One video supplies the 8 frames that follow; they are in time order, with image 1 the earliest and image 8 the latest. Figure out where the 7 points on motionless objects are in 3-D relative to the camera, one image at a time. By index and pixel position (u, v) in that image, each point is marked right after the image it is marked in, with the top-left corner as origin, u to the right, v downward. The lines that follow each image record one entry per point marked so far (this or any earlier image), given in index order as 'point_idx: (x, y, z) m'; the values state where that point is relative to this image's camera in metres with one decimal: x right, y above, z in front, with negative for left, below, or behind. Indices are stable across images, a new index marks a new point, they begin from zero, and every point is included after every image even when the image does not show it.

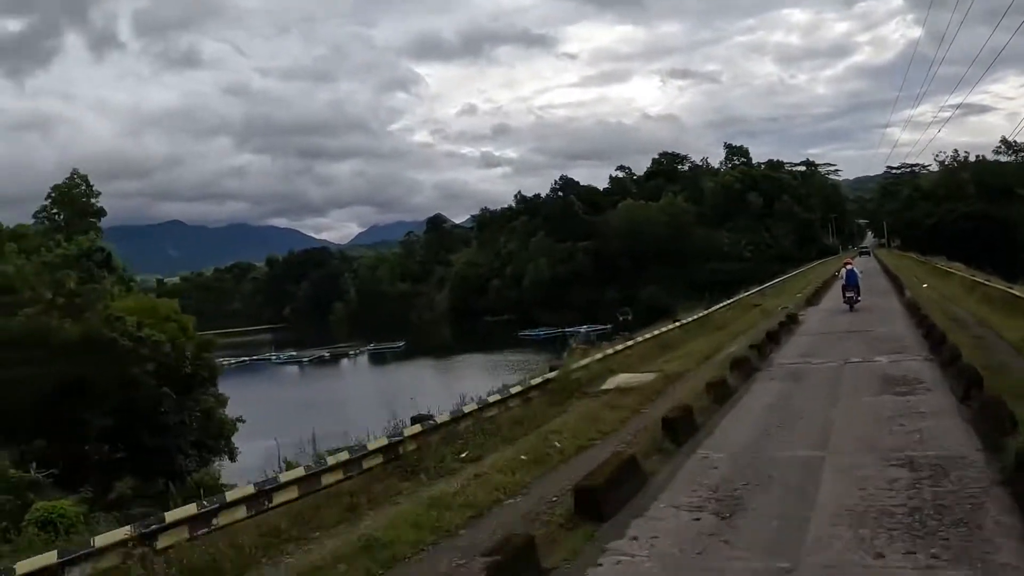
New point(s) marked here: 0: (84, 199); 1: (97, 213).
0: (-10.7, +2.2, +18.5) m
1: (-10.6, +1.9, +18.9) m
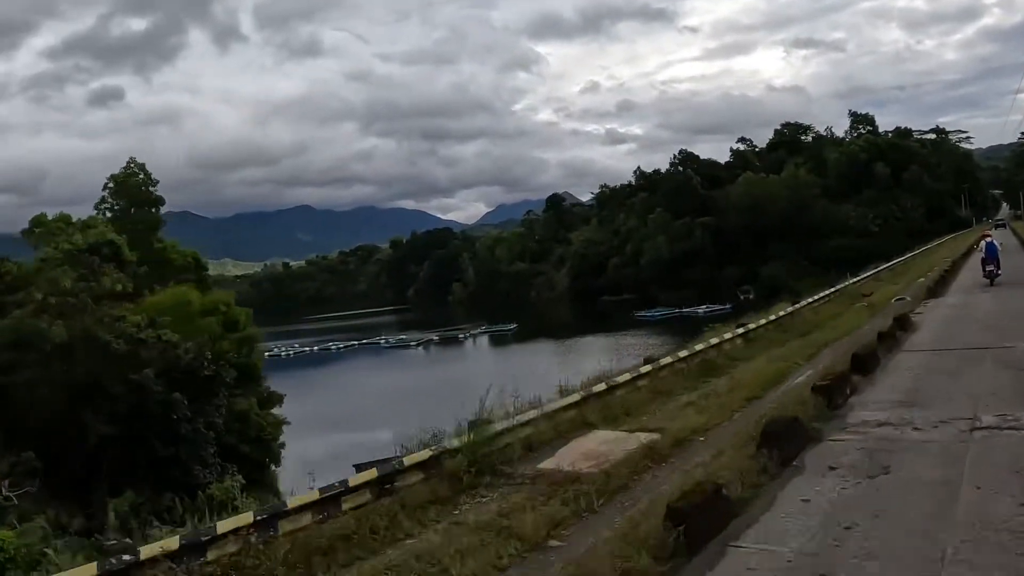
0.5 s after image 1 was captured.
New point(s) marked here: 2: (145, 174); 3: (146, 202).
0: (-9.0, +2.4, +18.2) m
1: (-8.9, +2.1, +18.6) m
2: (-8.8, +2.7, +18.1) m
3: (-9.0, +2.1, +18.3) m
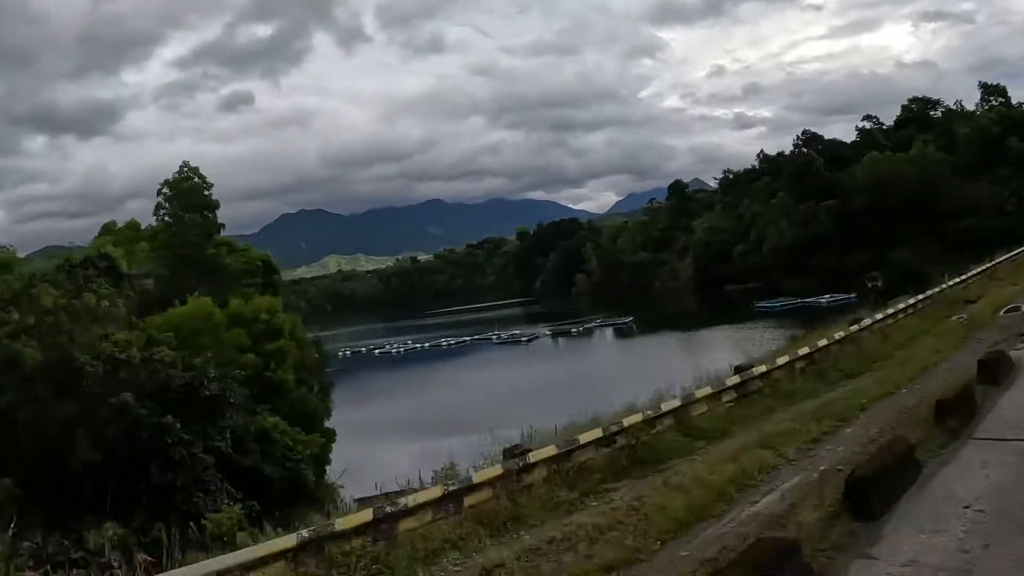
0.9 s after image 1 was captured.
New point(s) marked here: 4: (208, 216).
0: (-7.5, +2.2, +17.9) m
1: (-7.4, +2.0, +18.2) m
2: (-7.4, +2.5, +17.8) m
3: (-7.5, +1.9, +18.0) m
4: (-7.4, +1.7, +18.4) m
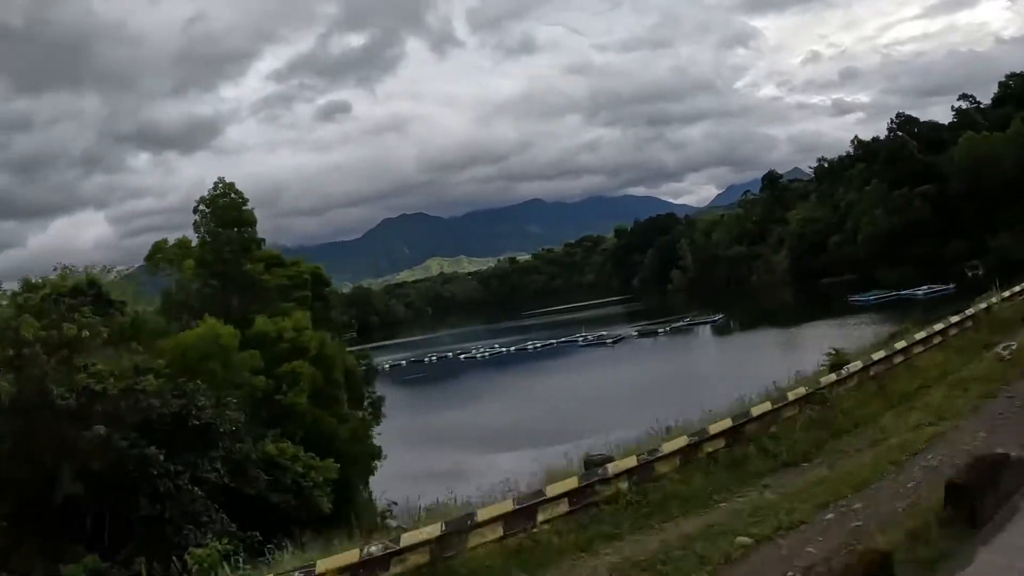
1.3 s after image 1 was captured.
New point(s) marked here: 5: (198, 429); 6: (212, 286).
0: (-6.6, +1.9, +17.8) m
1: (-6.4, +1.6, +18.1) m
2: (-6.5, +2.2, +17.6) m
3: (-6.5, +1.5, +17.9) m
4: (-6.4, +1.4, +18.2) m
5: (-4.2, -1.9, +10.1) m
6: (-6.9, 0.0, +17.6) m
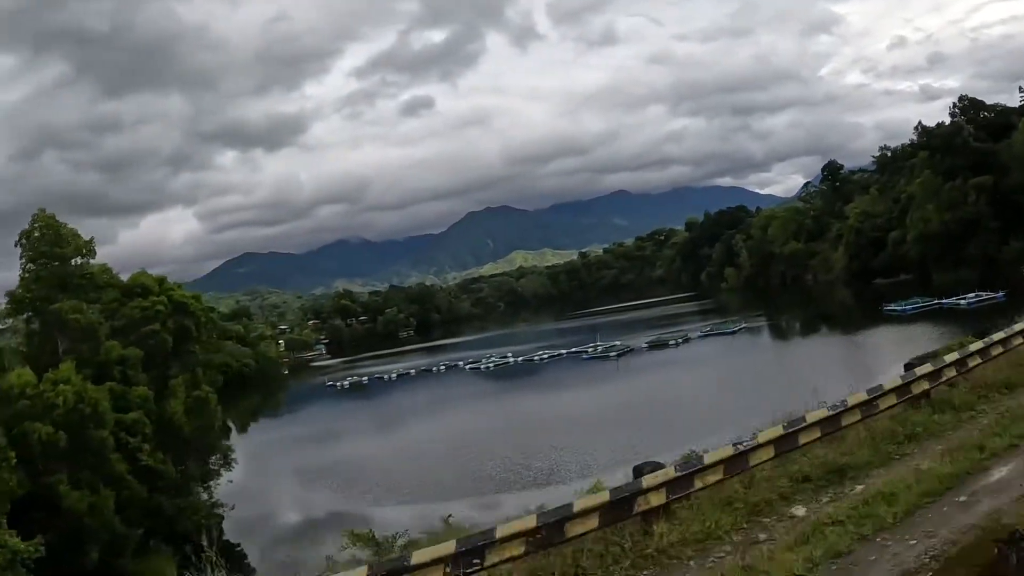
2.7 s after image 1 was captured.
0: (-9.4, +1.2, +15.2) m
1: (-9.1, +0.9, +15.5) m
2: (-9.3, +1.5, +15.0) m
3: (-9.3, +0.9, +15.3) m
4: (-9.1, +0.7, +15.6) m
5: (-7.7, -2.6, +7.3) m
6: (-9.7, -0.6, +15.0) m
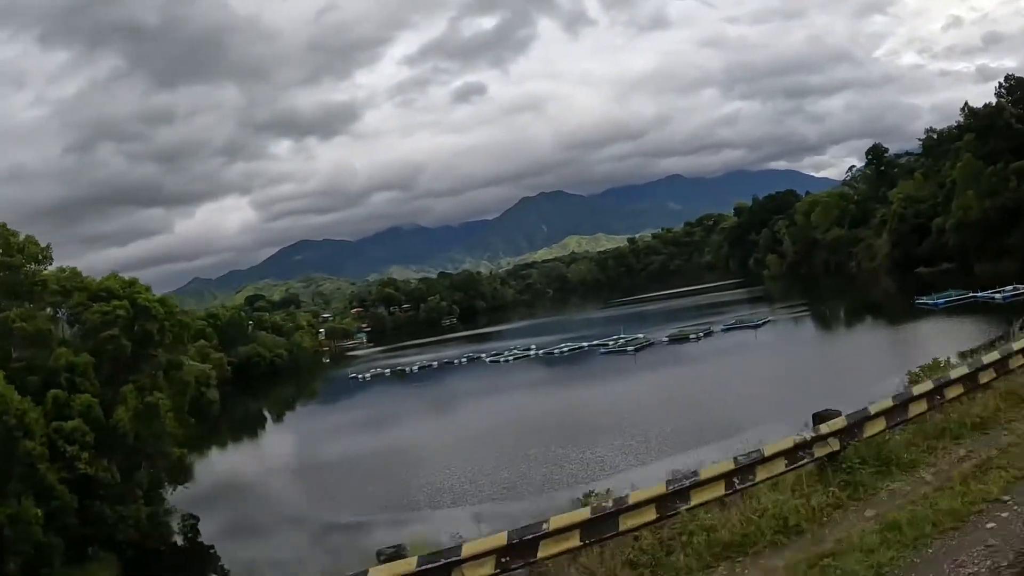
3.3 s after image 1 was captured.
0: (-10.3, +1.1, +15.1) m
1: (-10.1, +0.8, +15.4) m
2: (-10.2, +1.4, +14.9) m
3: (-10.2, +0.8, +15.2) m
4: (-10.0, +0.6, +15.5) m
5: (-9.1, -2.8, +7.2) m
6: (-10.6, -0.7, +15.0) m
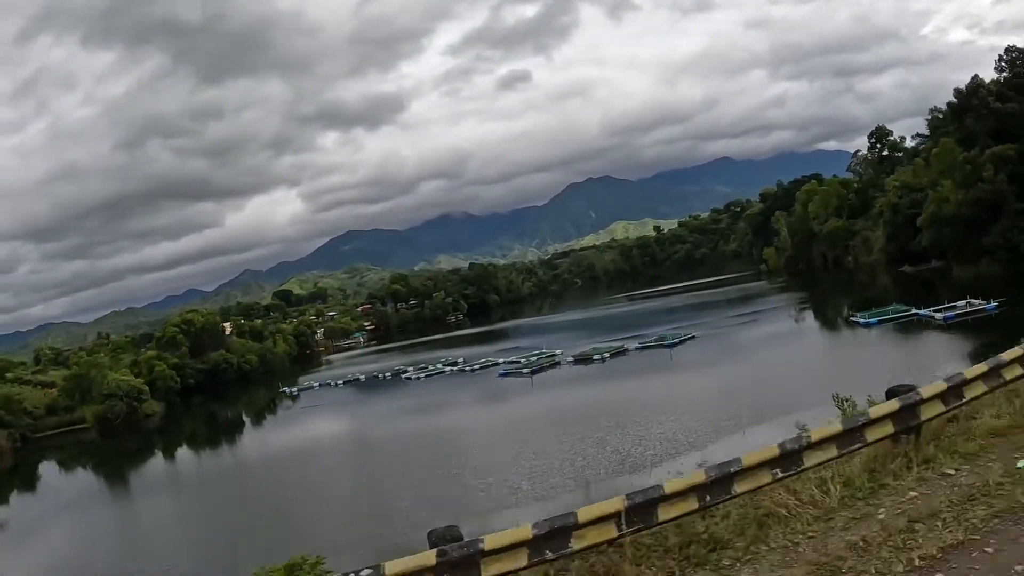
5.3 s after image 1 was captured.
0: (-16.5, 0.0, +10.9) m
1: (-16.2, -0.2, +11.2) m
2: (-16.4, +0.3, +10.7) m
3: (-16.3, -0.3, +11.0) m
4: (-16.2, -0.5, +11.3) m
5: (-15.6, -4.0, +3.0) m
6: (-16.7, -1.8, +10.8) m
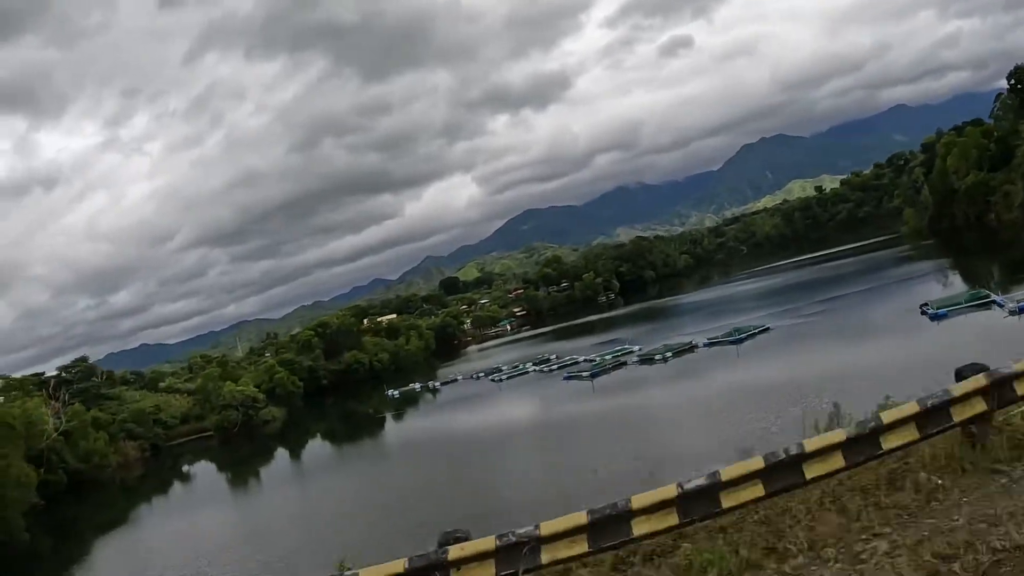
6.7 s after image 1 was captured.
0: (-18.2, -1.9, +13.6) m
1: (-17.9, -2.1, +13.8) m
2: (-18.2, -1.6, +13.4) m
3: (-18.1, -2.2, +13.7) m
4: (-17.8, -2.4, +13.9) m
5: (-18.5, -6.1, +5.8) m
6: (-18.4, -3.7, +13.6) m
